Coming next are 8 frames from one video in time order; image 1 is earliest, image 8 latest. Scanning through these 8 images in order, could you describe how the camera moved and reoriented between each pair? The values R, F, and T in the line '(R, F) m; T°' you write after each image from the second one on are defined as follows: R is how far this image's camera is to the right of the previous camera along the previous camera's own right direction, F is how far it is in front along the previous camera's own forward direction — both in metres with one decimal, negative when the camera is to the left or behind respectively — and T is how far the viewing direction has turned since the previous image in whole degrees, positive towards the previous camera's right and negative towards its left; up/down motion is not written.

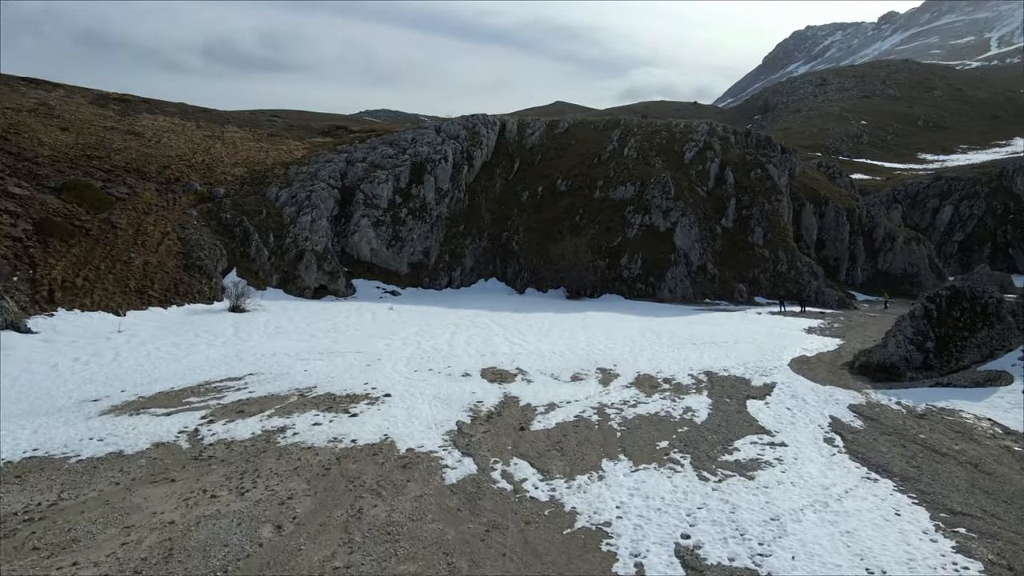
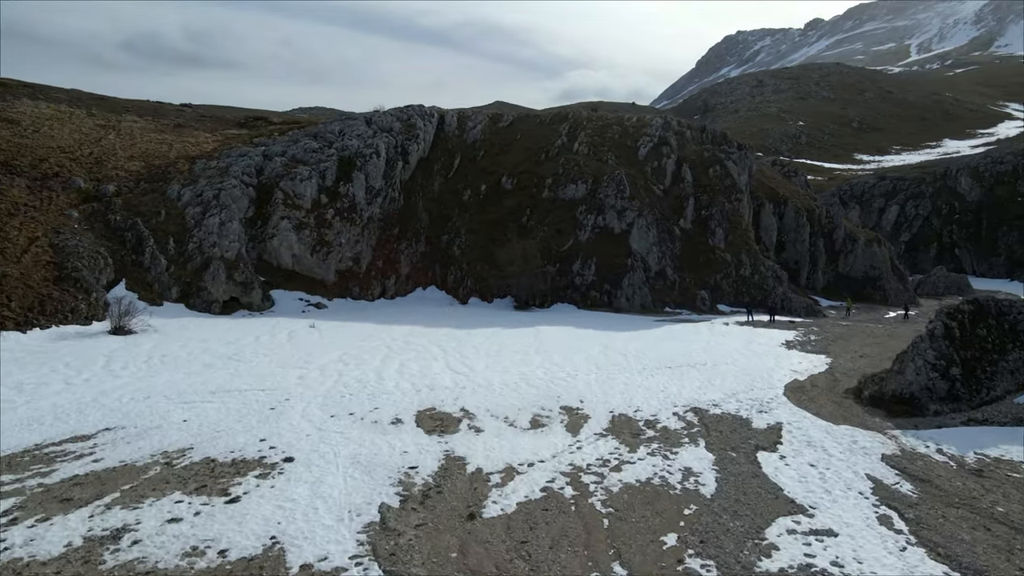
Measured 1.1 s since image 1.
(0.0, +6.7) m; +5°
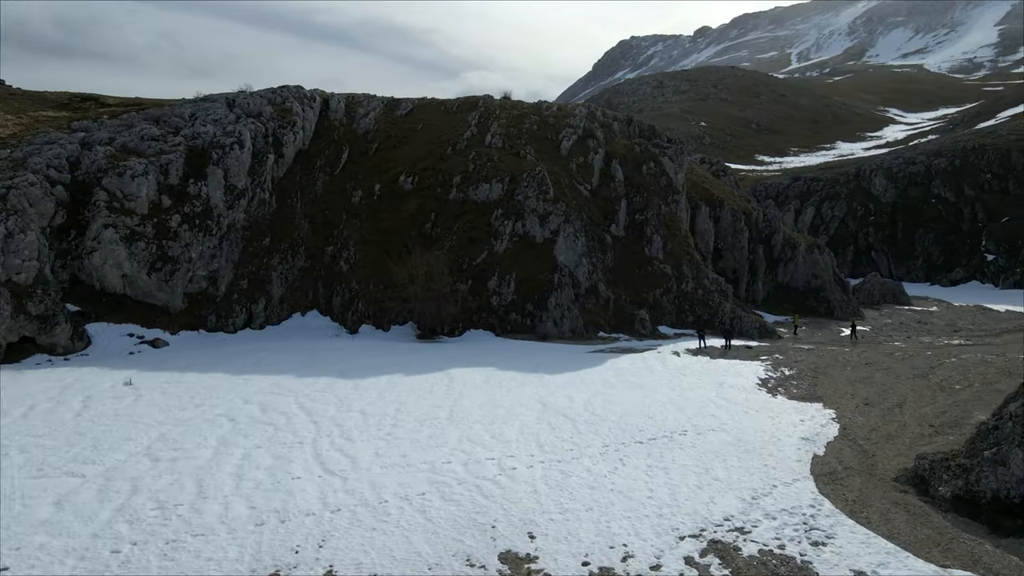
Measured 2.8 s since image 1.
(0.0, +11.2) m; +8°
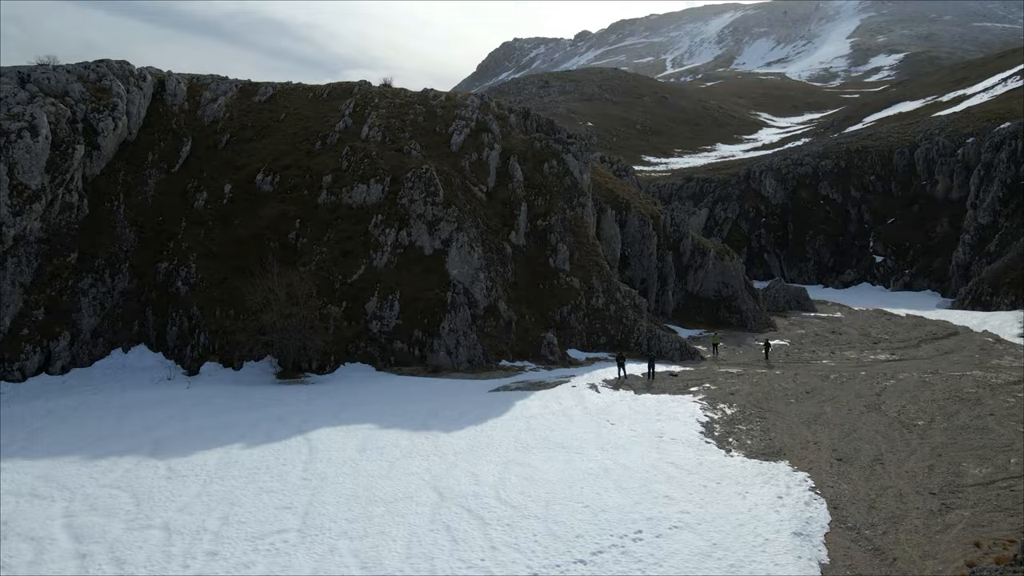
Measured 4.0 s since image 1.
(+0.3, +8.3) m; +9°
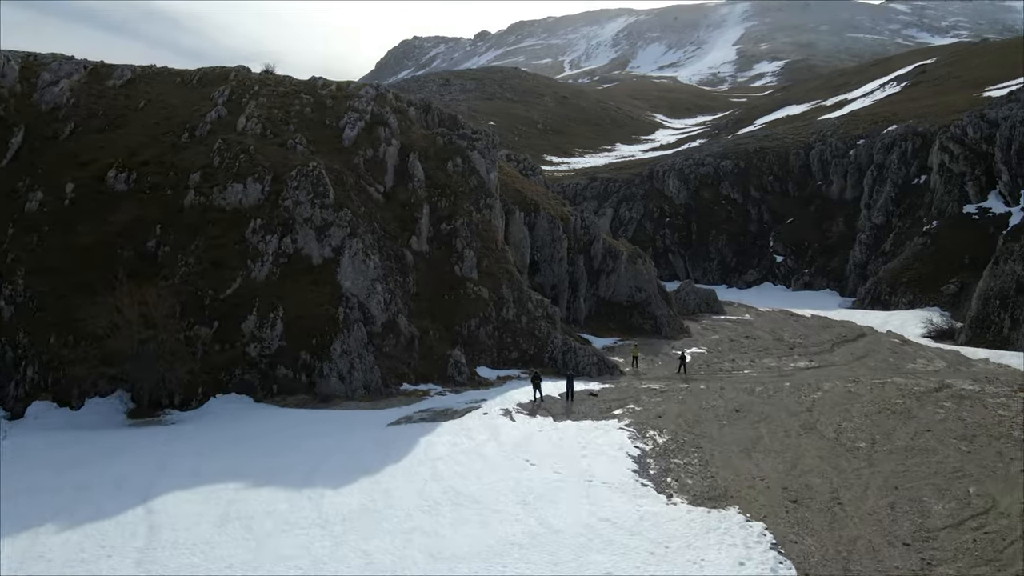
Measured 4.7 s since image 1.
(+0.1, +4.6) m; +8°
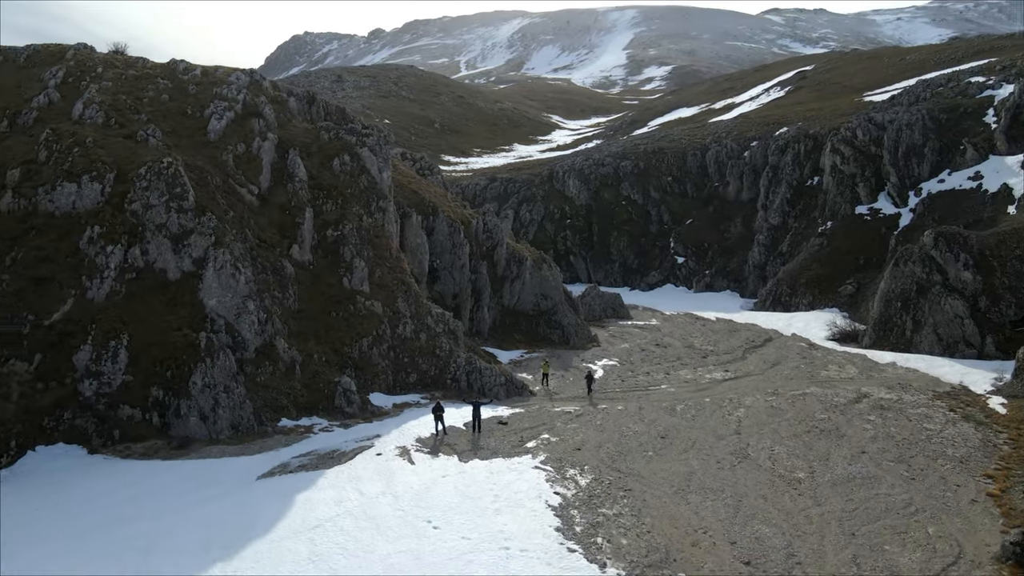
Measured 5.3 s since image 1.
(+0.1, +4.6) m; +8°
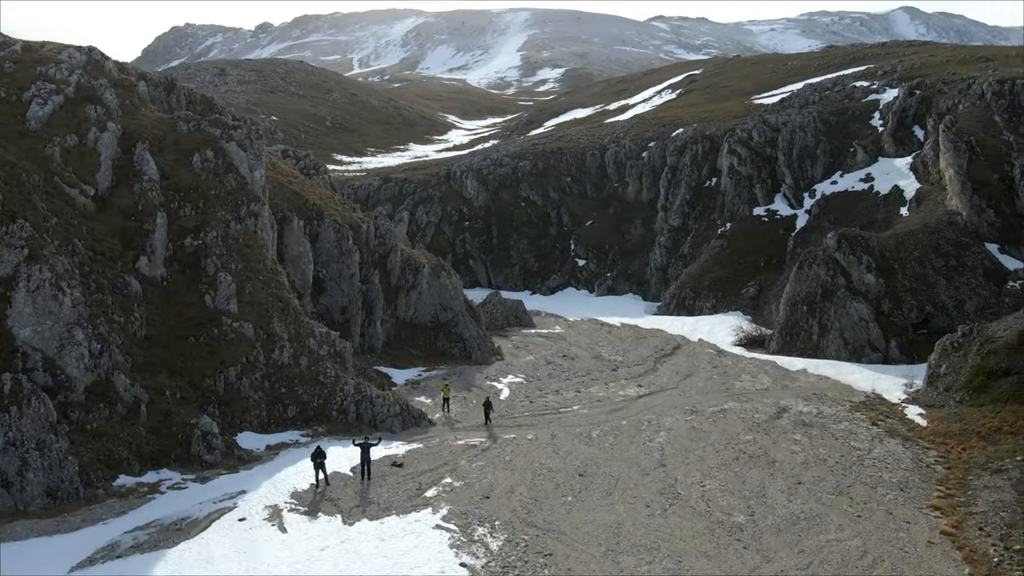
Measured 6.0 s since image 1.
(+0.2, +4.6) m; +8°
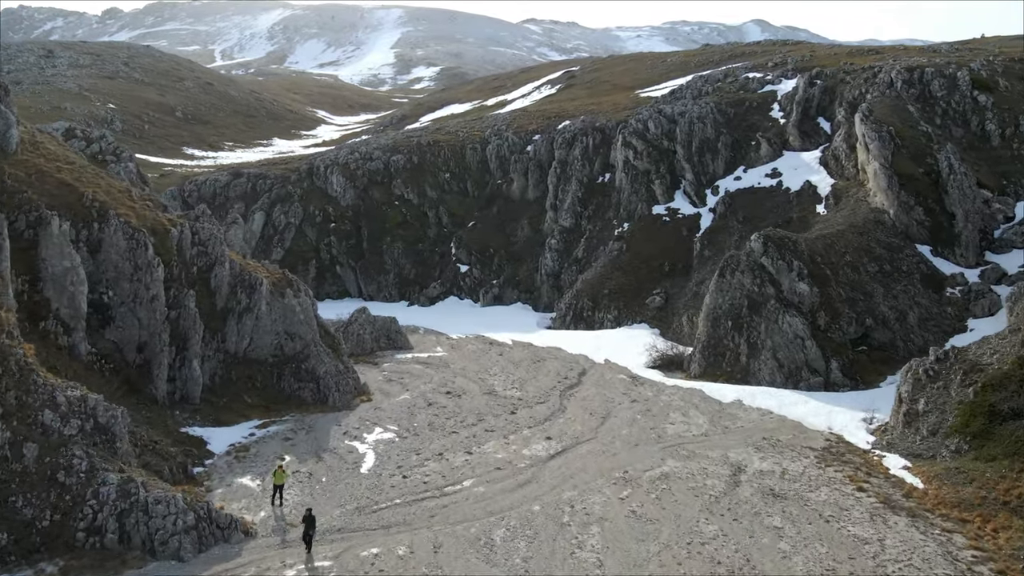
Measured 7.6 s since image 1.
(+0.7, +11.4) m; +9°
